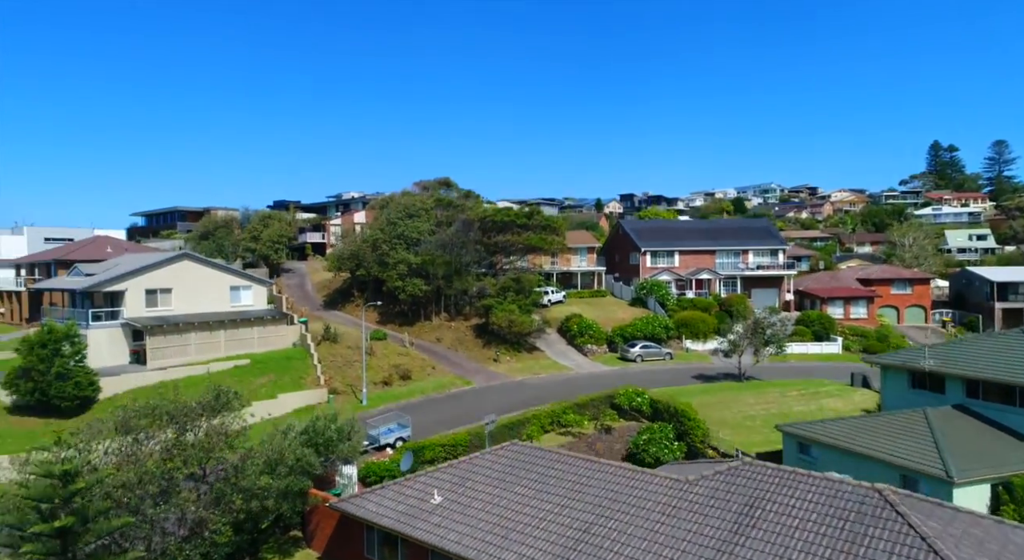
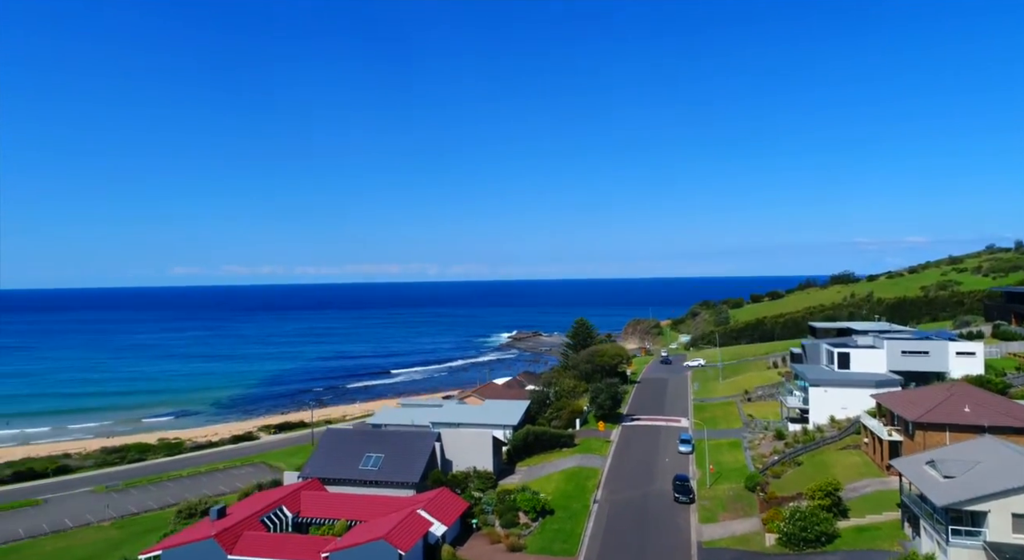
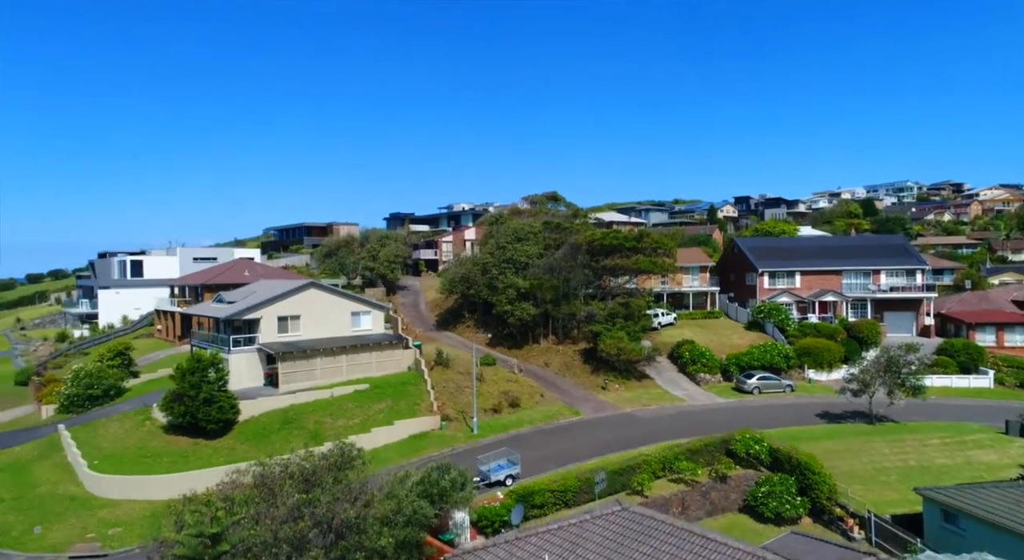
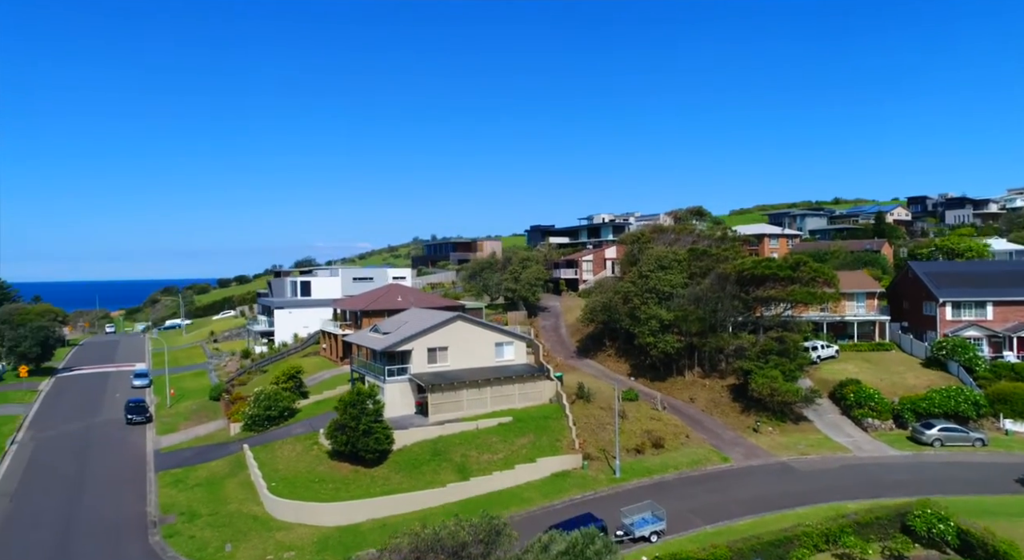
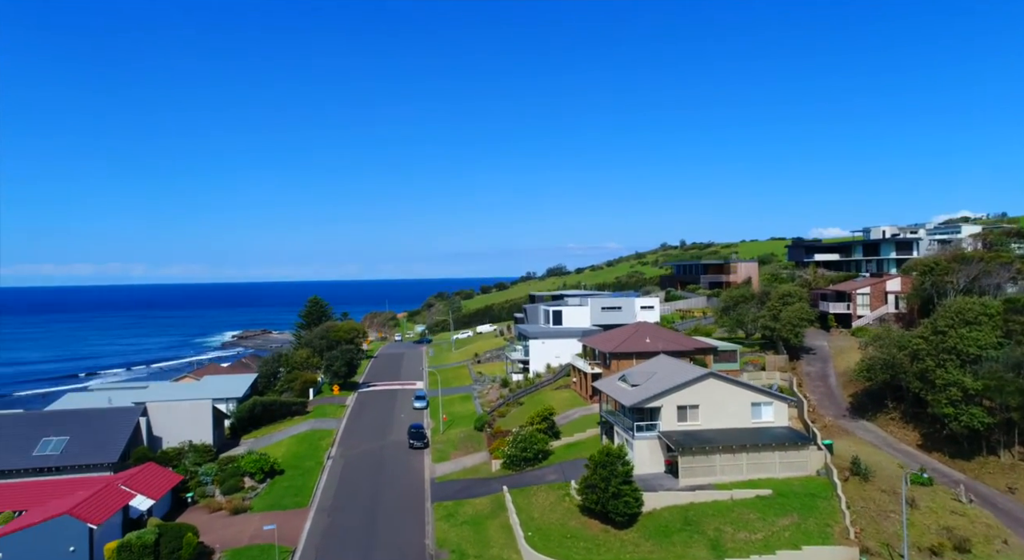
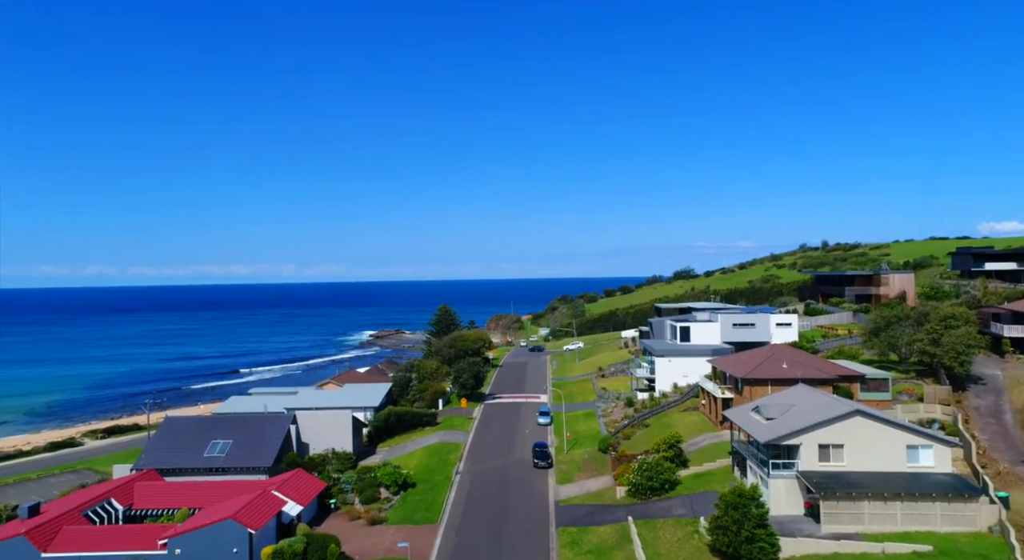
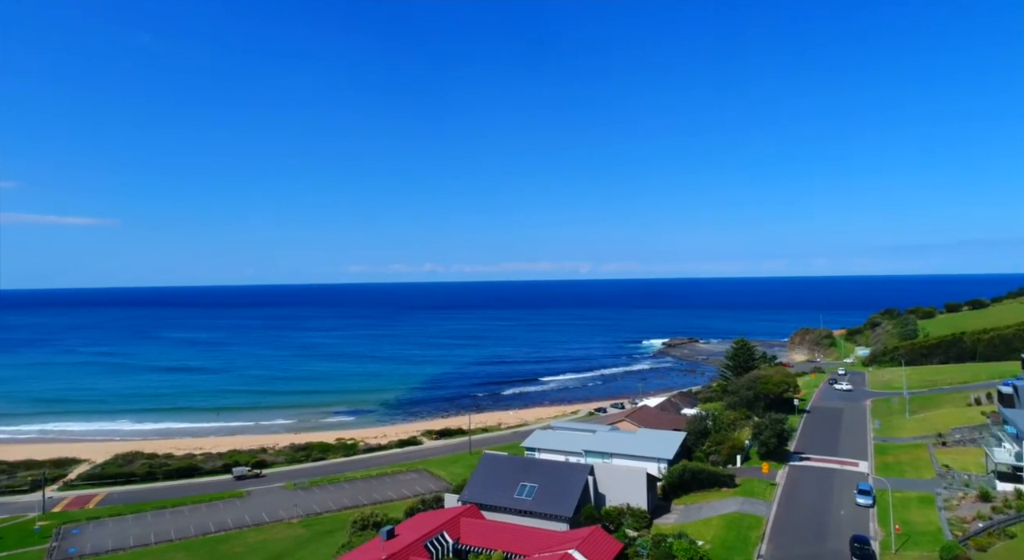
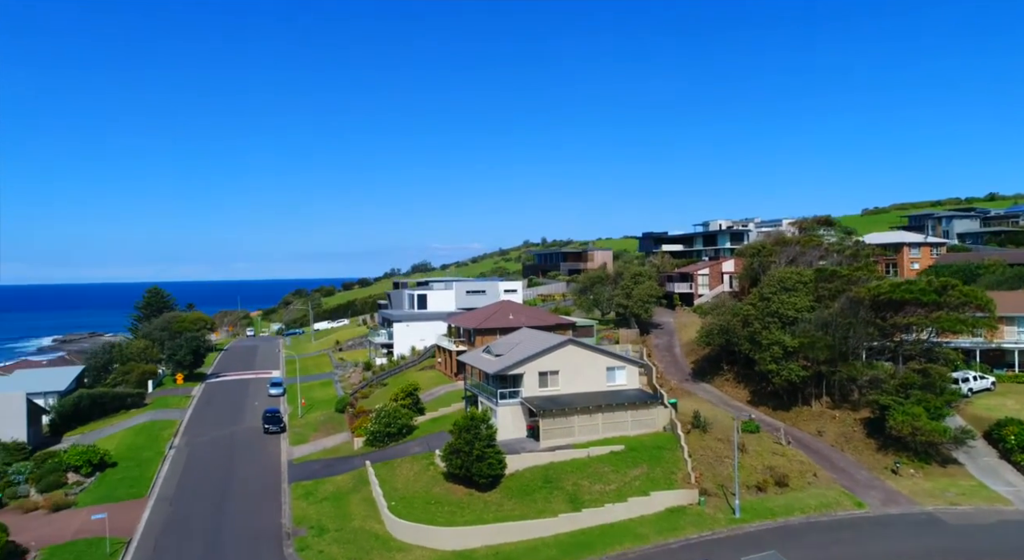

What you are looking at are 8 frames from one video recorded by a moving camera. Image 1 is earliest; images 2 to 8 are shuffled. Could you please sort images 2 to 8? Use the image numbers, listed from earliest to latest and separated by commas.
3, 4, 8, 5, 6, 2, 7
